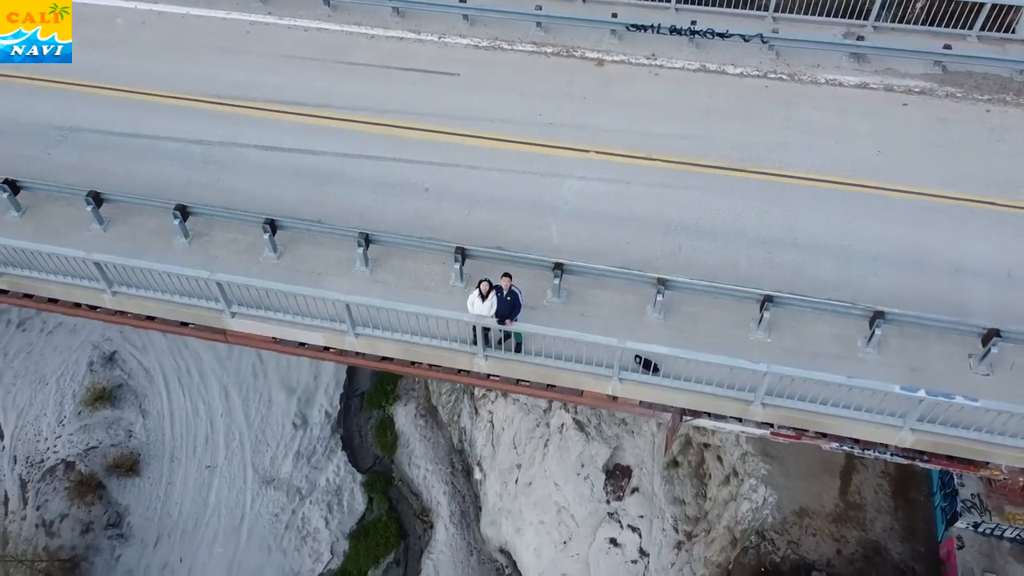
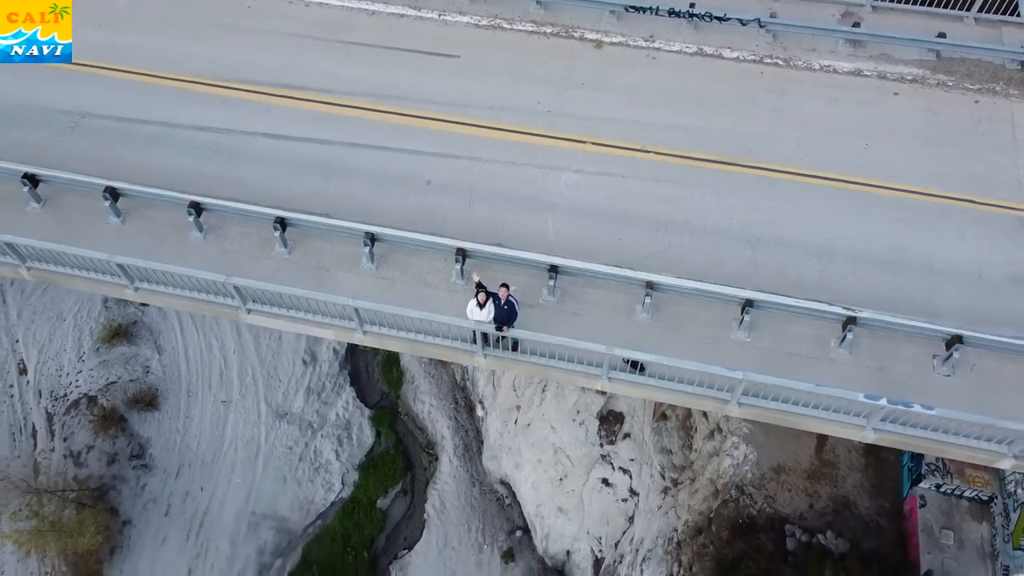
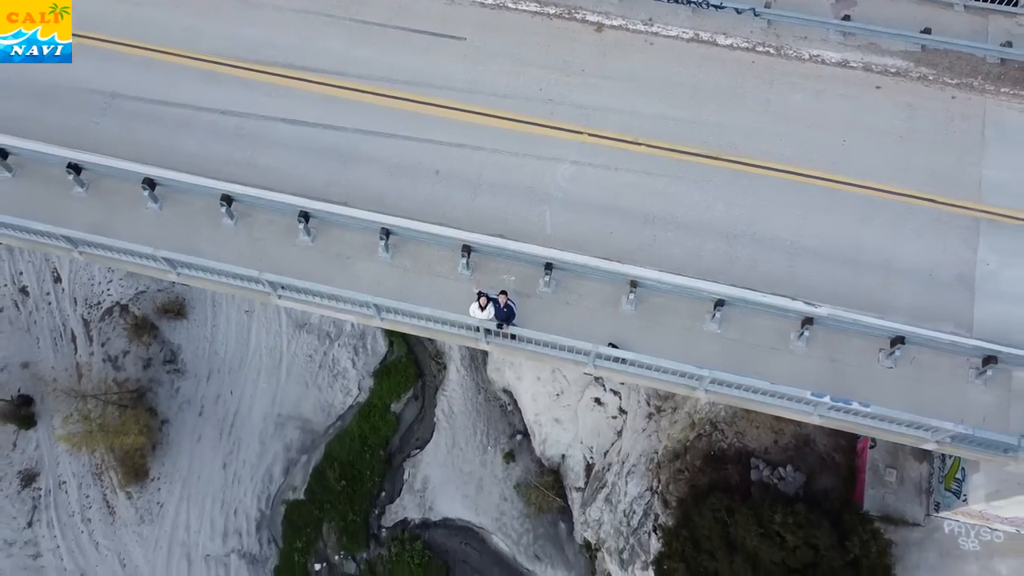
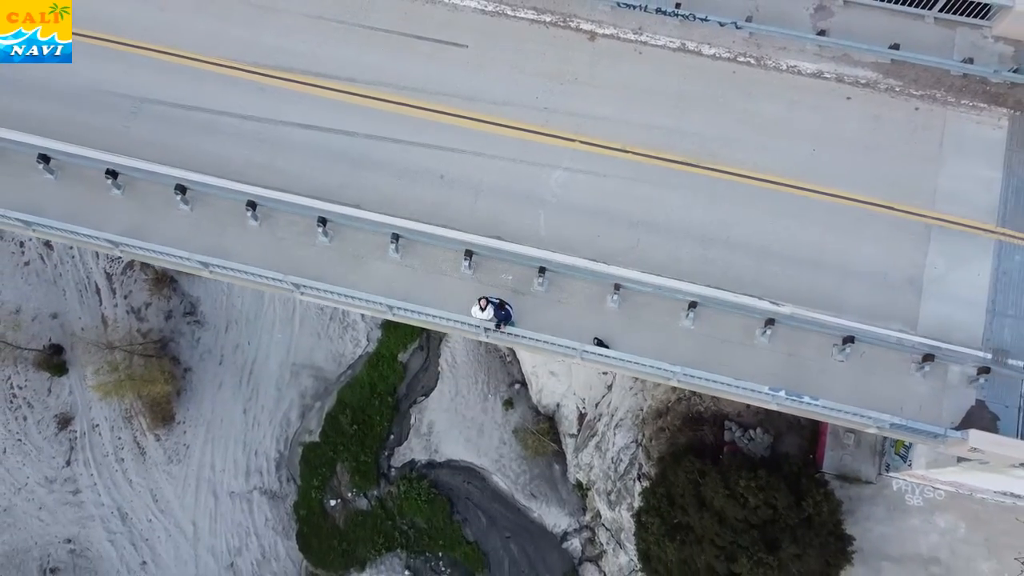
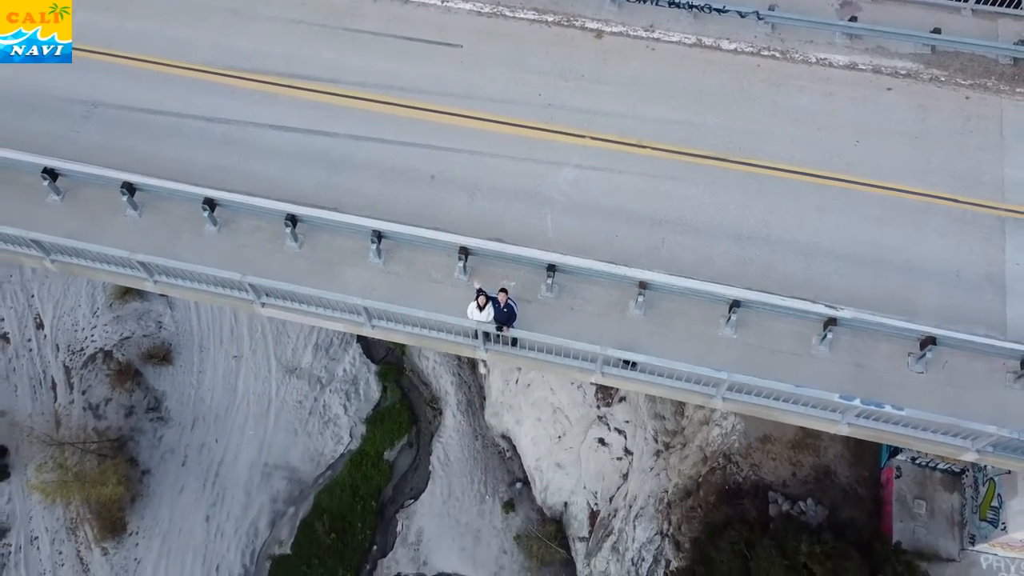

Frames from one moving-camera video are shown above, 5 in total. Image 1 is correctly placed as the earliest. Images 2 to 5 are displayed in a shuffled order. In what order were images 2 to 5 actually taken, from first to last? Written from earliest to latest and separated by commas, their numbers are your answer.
2, 5, 3, 4
